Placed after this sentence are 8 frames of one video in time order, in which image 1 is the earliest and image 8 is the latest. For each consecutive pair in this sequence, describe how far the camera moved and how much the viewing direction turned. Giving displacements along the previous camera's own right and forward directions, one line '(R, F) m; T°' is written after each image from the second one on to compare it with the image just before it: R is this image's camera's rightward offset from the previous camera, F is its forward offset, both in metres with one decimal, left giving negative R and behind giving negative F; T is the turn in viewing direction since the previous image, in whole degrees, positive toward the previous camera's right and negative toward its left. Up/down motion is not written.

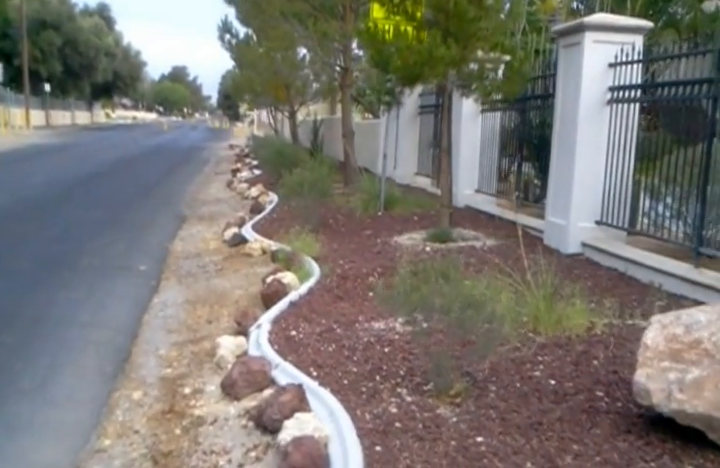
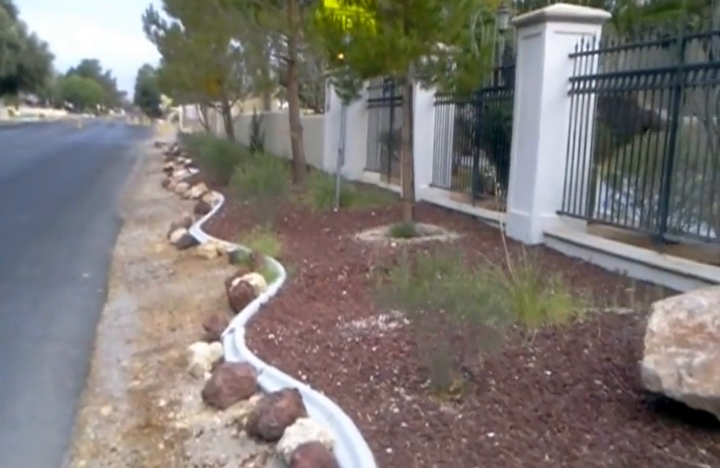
(-0.2, +0.1) m; +5°
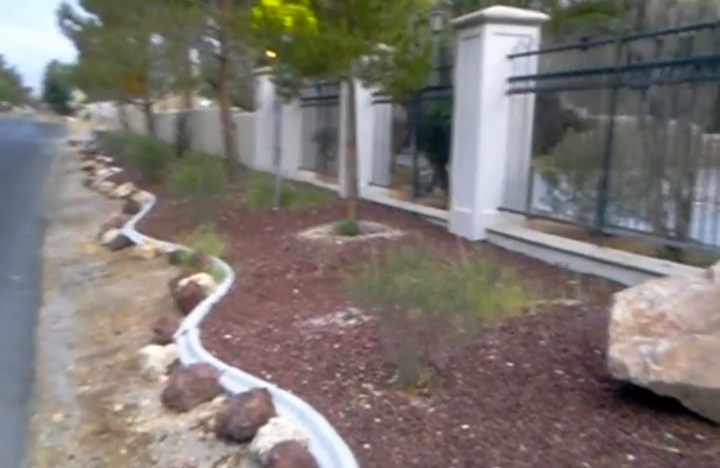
(-0.2, 0.0) m; +6°
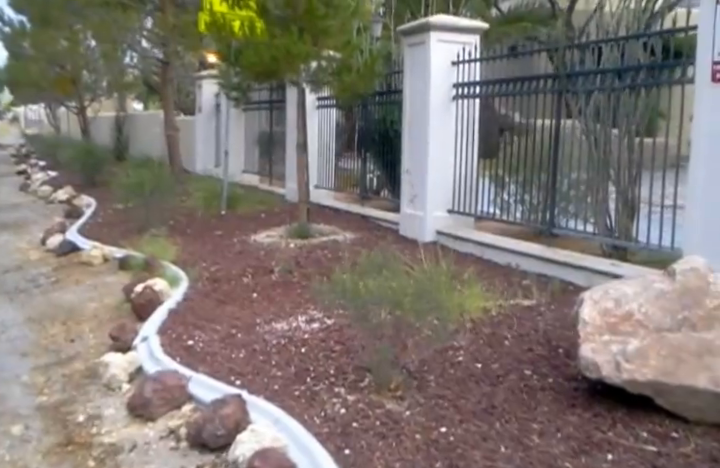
(-0.2, 0.0) m; +5°
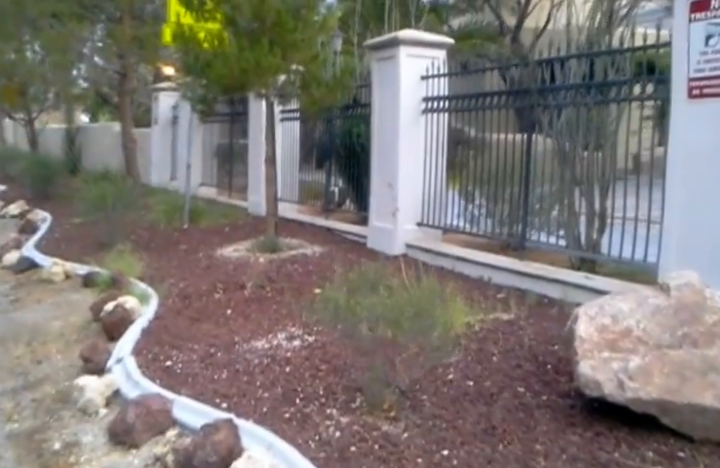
(-0.2, 0.0) m; +4°
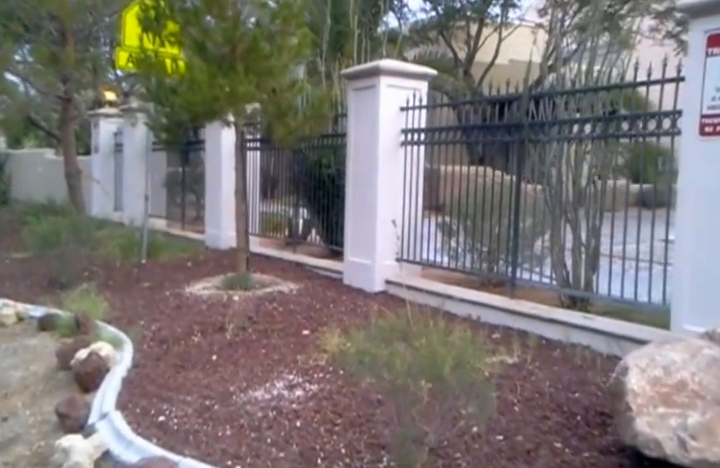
(-0.4, +0.2) m; +5°
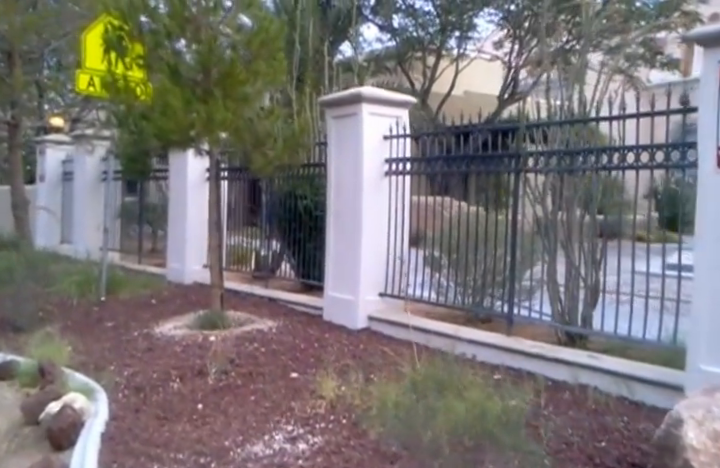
(-0.3, +0.2) m; +4°
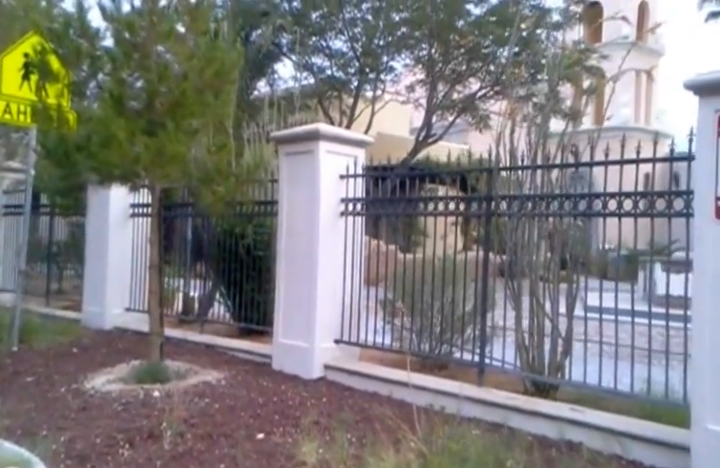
(-0.5, +0.3) m; +9°
